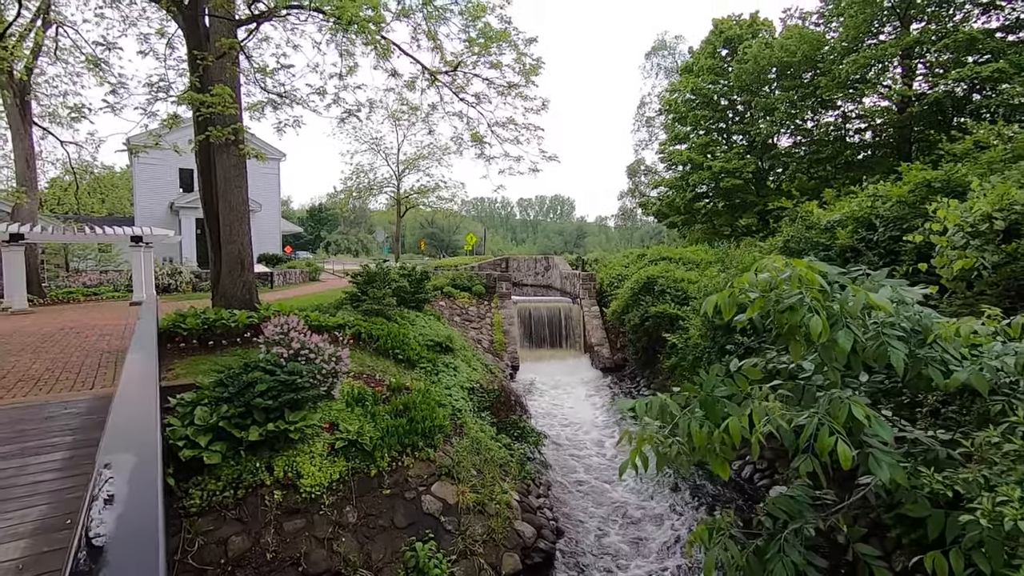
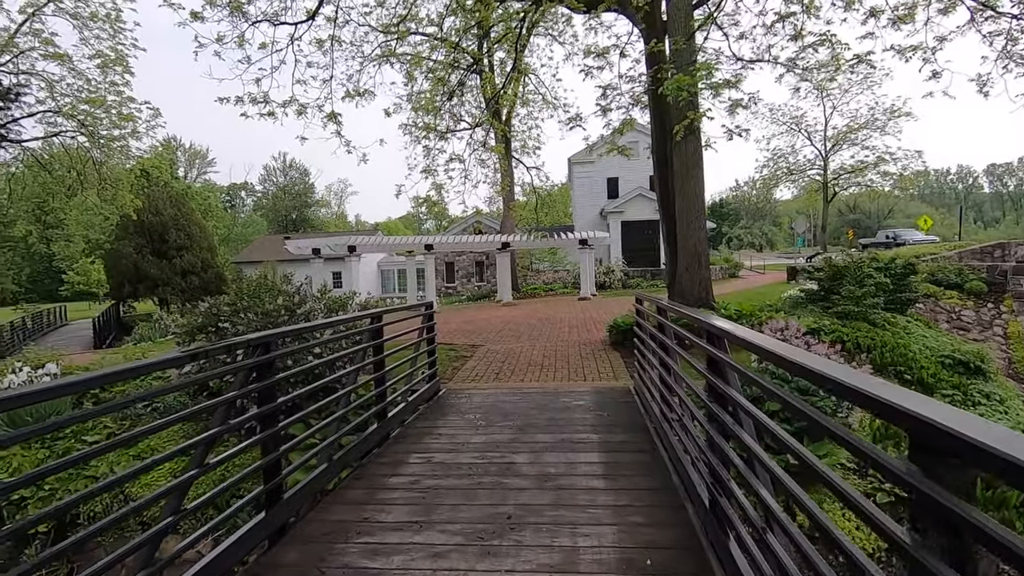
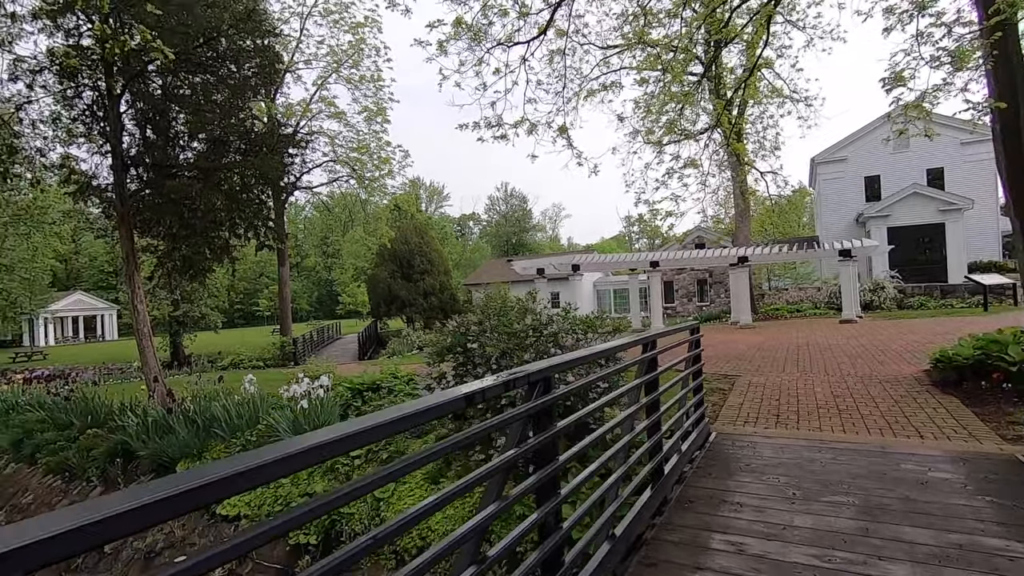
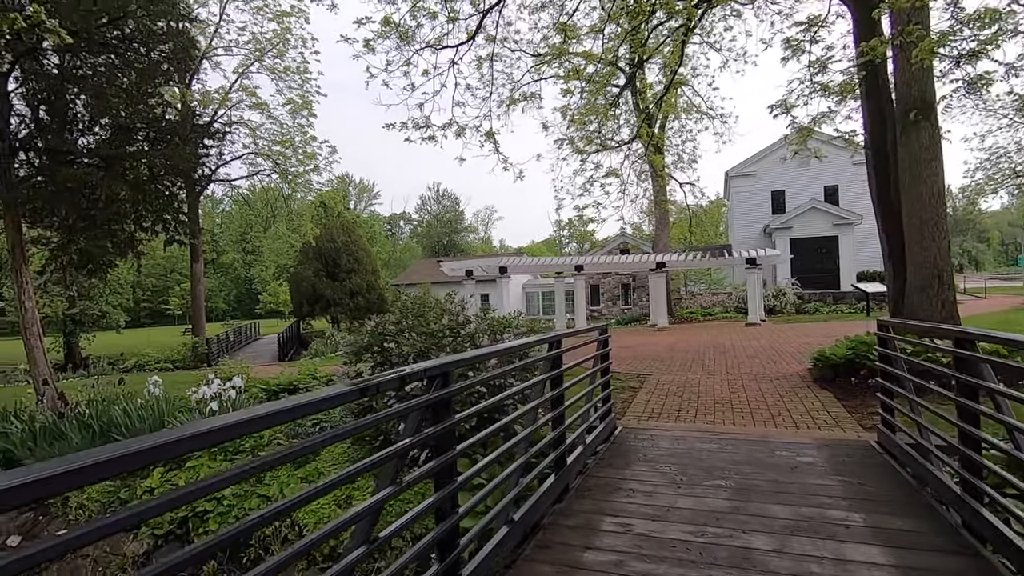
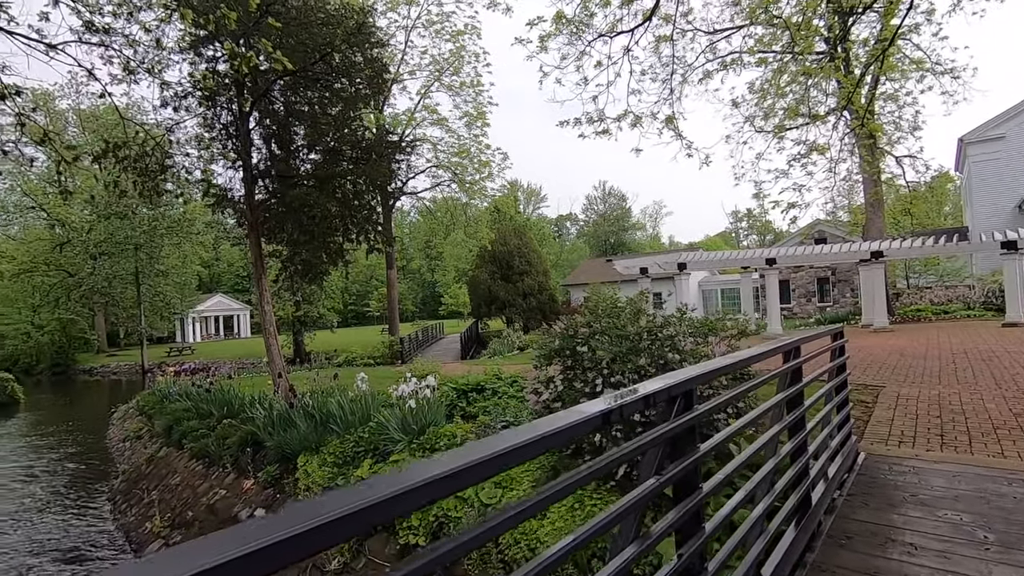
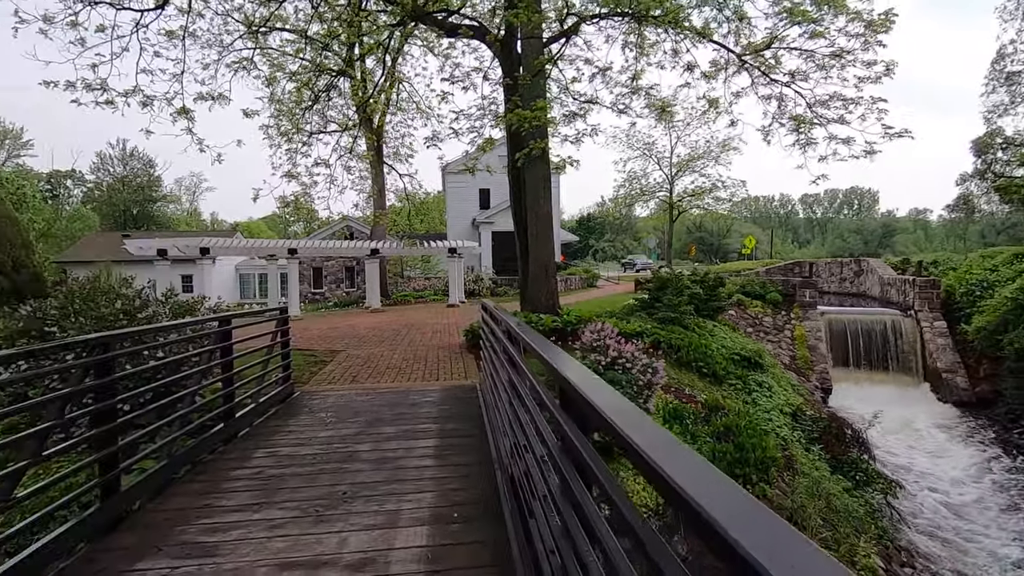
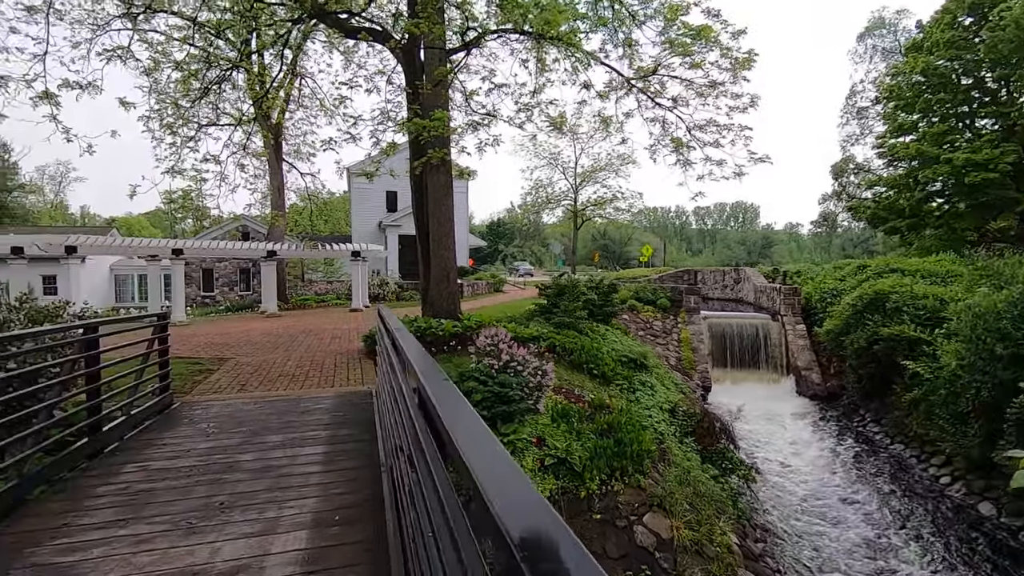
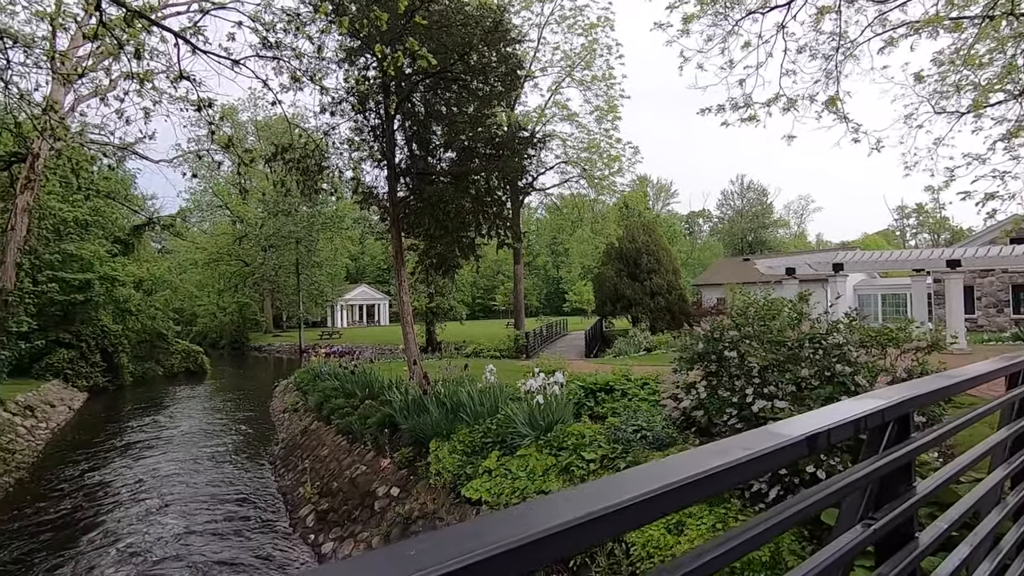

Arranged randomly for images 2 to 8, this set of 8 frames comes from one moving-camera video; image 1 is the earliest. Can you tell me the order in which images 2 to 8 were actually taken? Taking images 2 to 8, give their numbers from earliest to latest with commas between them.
7, 6, 2, 4, 3, 5, 8
